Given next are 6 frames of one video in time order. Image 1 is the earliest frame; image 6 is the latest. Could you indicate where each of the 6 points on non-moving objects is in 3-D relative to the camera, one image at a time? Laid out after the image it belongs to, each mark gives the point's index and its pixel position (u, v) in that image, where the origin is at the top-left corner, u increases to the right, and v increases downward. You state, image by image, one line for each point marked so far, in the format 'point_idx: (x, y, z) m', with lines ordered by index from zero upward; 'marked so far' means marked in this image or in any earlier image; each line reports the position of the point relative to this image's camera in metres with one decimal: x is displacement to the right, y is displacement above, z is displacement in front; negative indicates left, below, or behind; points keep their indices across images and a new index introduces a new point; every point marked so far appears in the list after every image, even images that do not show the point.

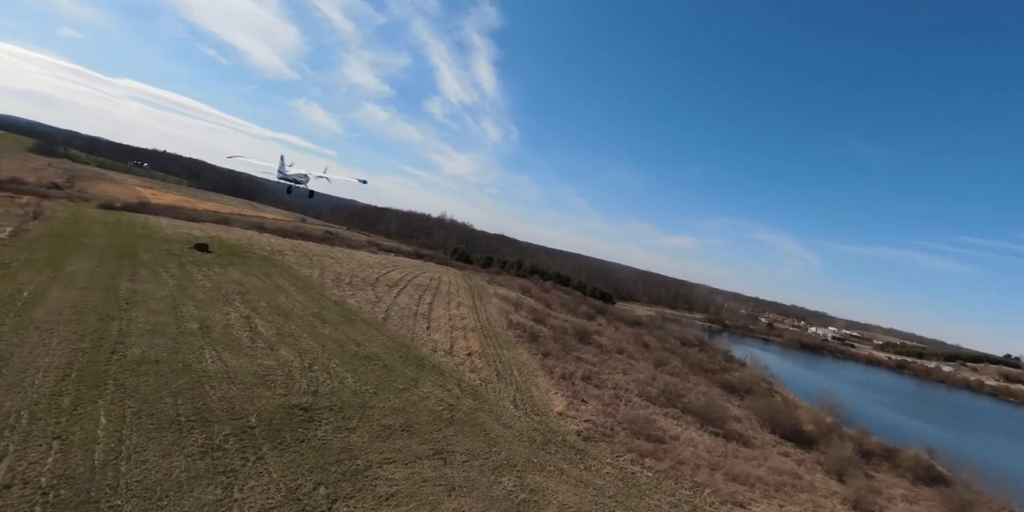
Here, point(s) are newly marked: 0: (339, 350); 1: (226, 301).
0: (-5.8, -3.2, +17.0) m
1: (-10.9, -1.7, +19.4) m
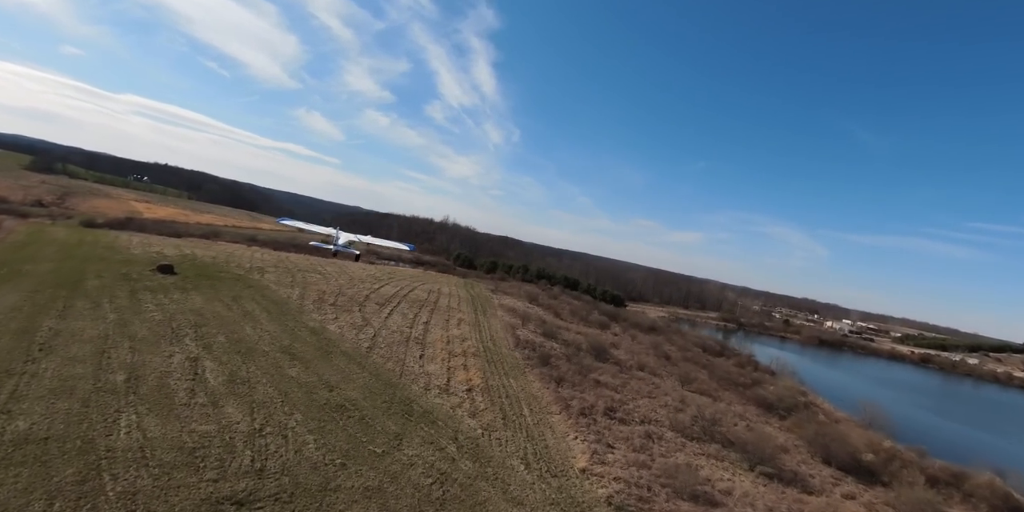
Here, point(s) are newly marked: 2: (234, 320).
0: (-5.6, -3.9, +13.7) m
1: (-10.7, -2.6, +16.1) m
2: (-10.6, -2.5, +19.4) m
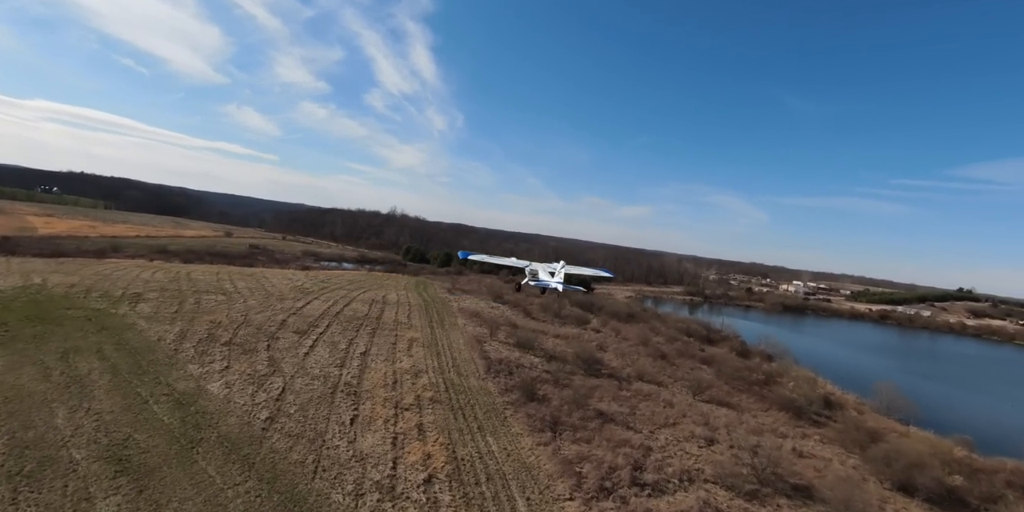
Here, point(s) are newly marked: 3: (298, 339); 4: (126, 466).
0: (-5.6, -4.6, +7.0) m
1: (-11.0, -3.7, +8.9) m
2: (-11.2, -3.4, +12.2) m
3: (-8.1, -3.1, +19.5) m
4: (-7.5, -4.0, +10.0) m
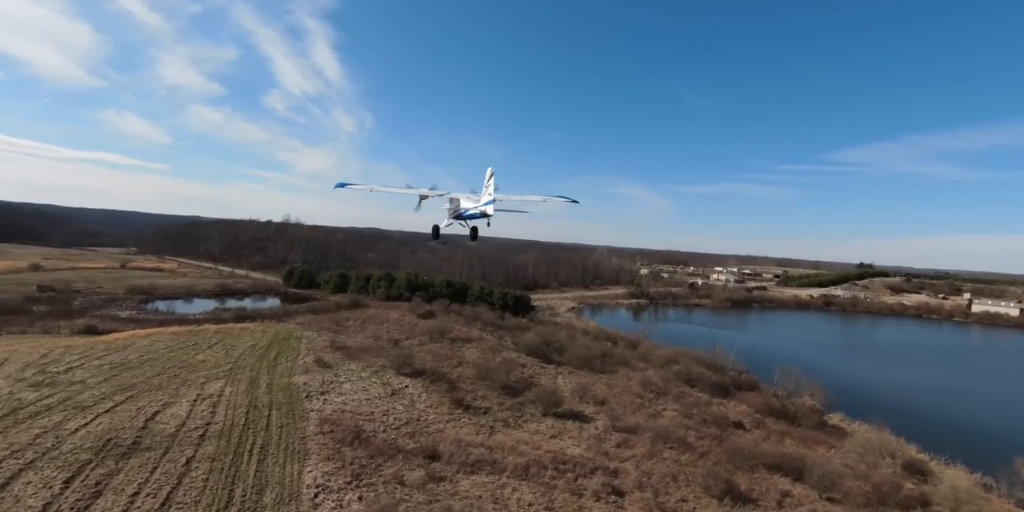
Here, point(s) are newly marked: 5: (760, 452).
0: (-4.3, -6.6, -9.0) m
1: (-9.9, -6.0, -8.0) m
2: (-10.6, -5.8, -4.8) m
3: (-8.8, -5.4, +2.9) m
4: (-6.7, -6.2, -6.3) m
5: (+8.9, -7.2, +18.3) m
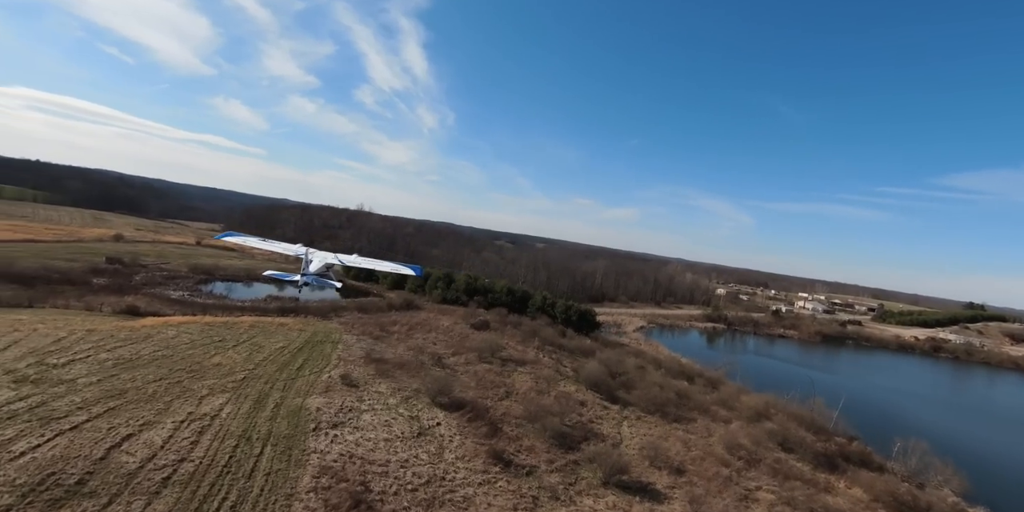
0: (-6.5, -6.6, -12.5) m
1: (-11.8, -5.6, -10.7) m
2: (-12.1, -5.4, -7.4) m
3: (-9.3, -5.1, 0.0) m
4: (-8.5, -6.1, -9.5) m
5: (+10.0, -8.6, +12.9) m
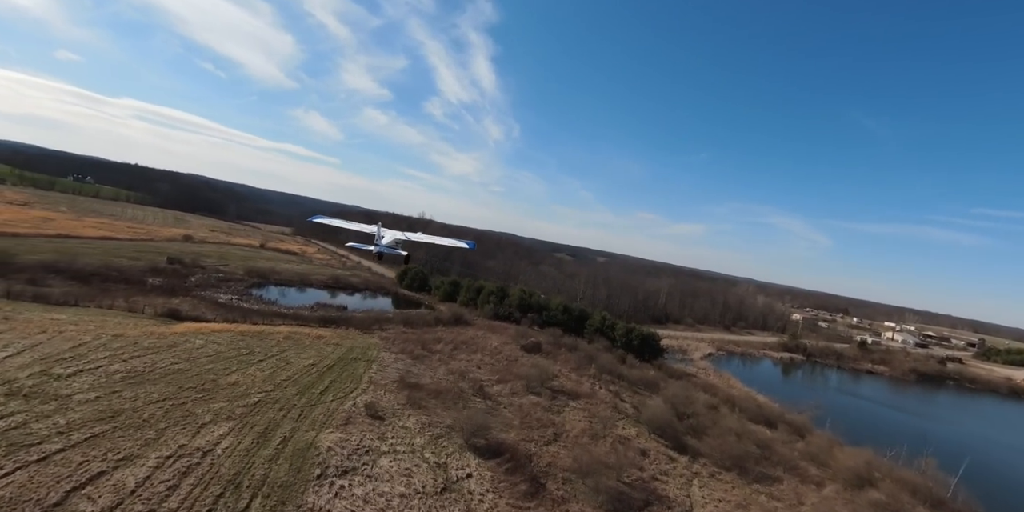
0: (-8.6, -6.2, -14.7) m
1: (-13.7, -5.1, -12.2) m
2: (-13.6, -4.9, -8.9) m
3: (-9.9, -5.0, -2.0) m
4: (-10.3, -5.7, -11.4) m
5: (+10.6, -9.5, +8.6) m
